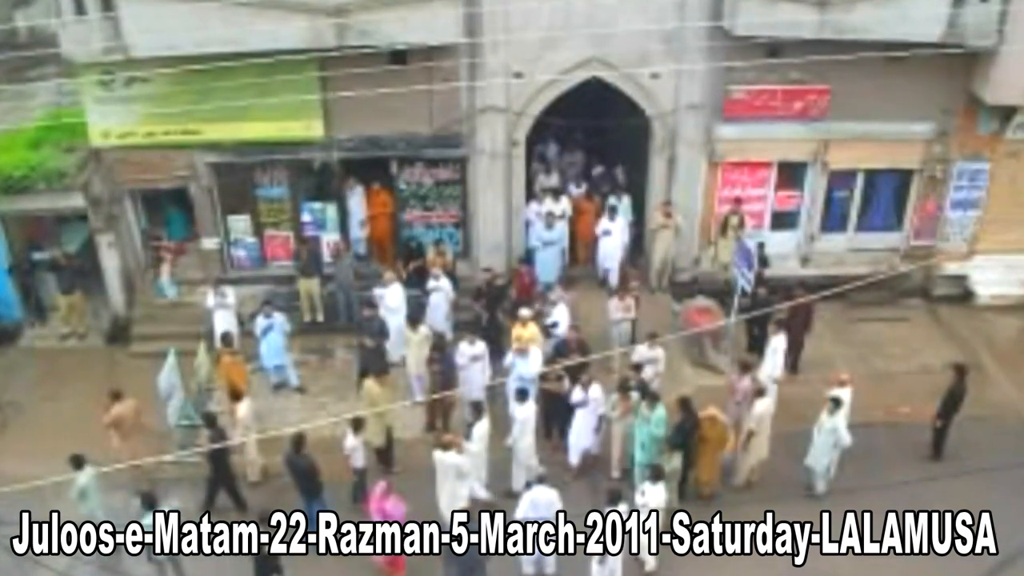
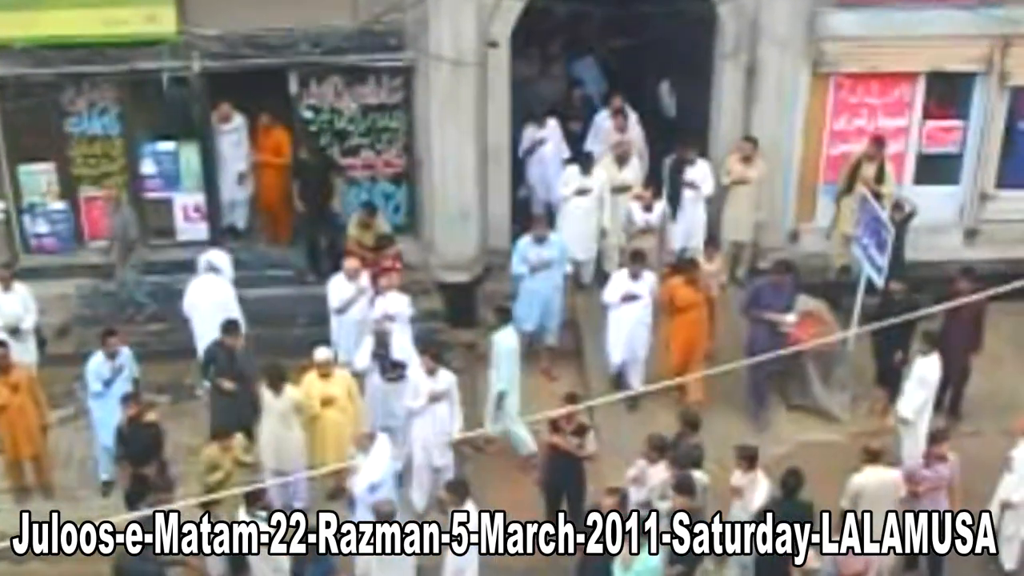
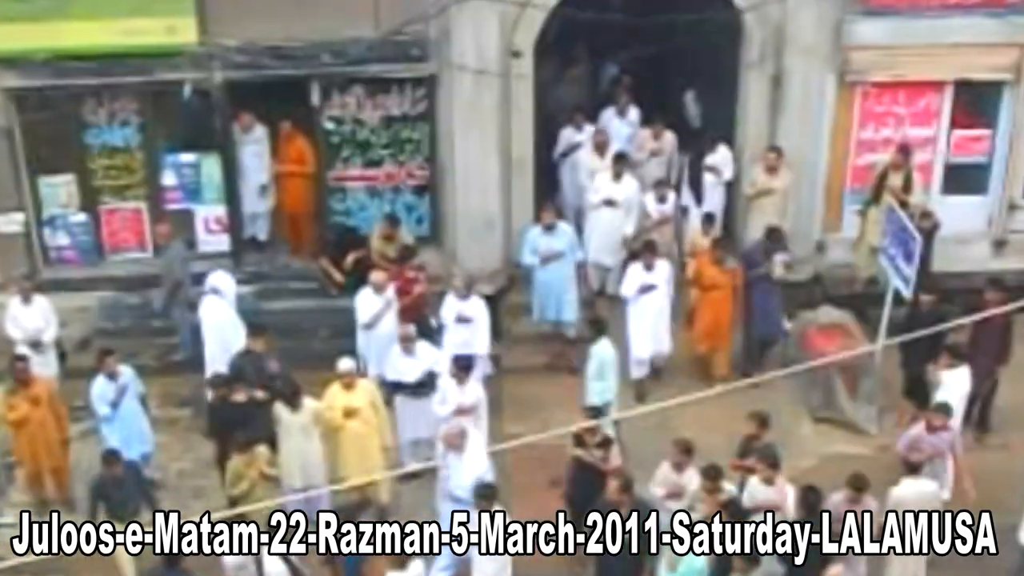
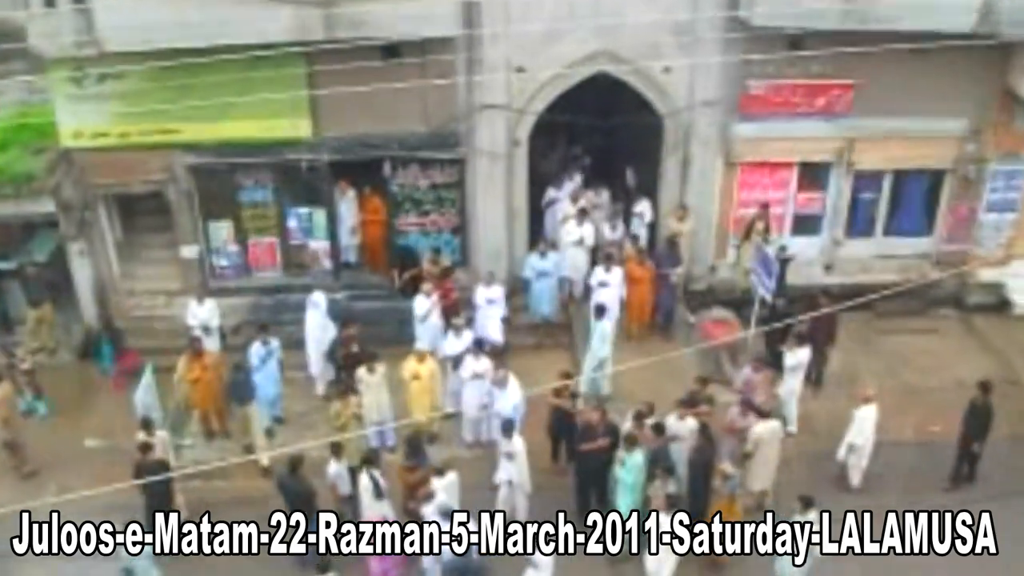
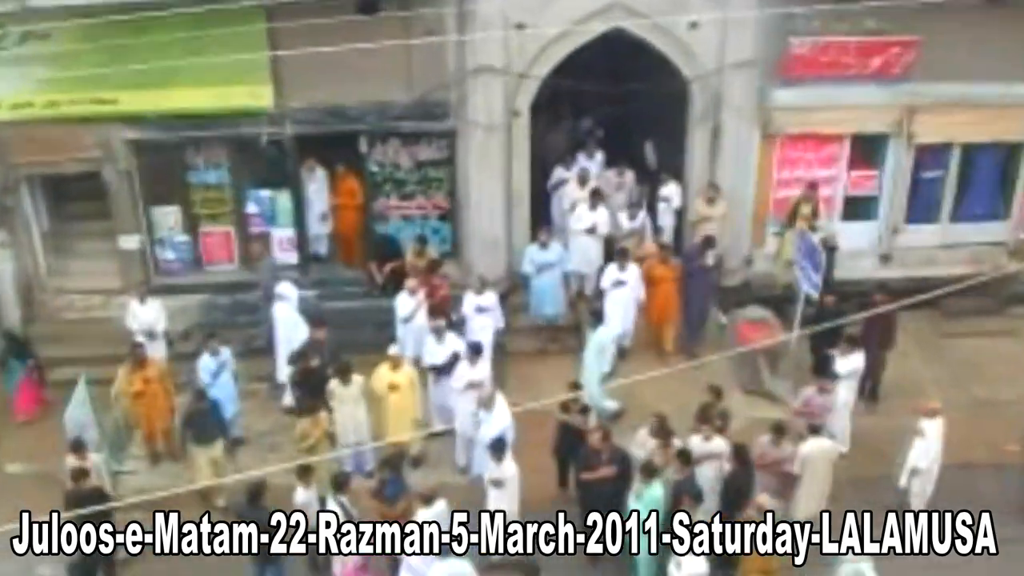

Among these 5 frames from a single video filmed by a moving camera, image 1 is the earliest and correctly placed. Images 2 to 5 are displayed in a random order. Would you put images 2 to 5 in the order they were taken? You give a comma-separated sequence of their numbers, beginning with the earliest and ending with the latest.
4, 5, 3, 2
